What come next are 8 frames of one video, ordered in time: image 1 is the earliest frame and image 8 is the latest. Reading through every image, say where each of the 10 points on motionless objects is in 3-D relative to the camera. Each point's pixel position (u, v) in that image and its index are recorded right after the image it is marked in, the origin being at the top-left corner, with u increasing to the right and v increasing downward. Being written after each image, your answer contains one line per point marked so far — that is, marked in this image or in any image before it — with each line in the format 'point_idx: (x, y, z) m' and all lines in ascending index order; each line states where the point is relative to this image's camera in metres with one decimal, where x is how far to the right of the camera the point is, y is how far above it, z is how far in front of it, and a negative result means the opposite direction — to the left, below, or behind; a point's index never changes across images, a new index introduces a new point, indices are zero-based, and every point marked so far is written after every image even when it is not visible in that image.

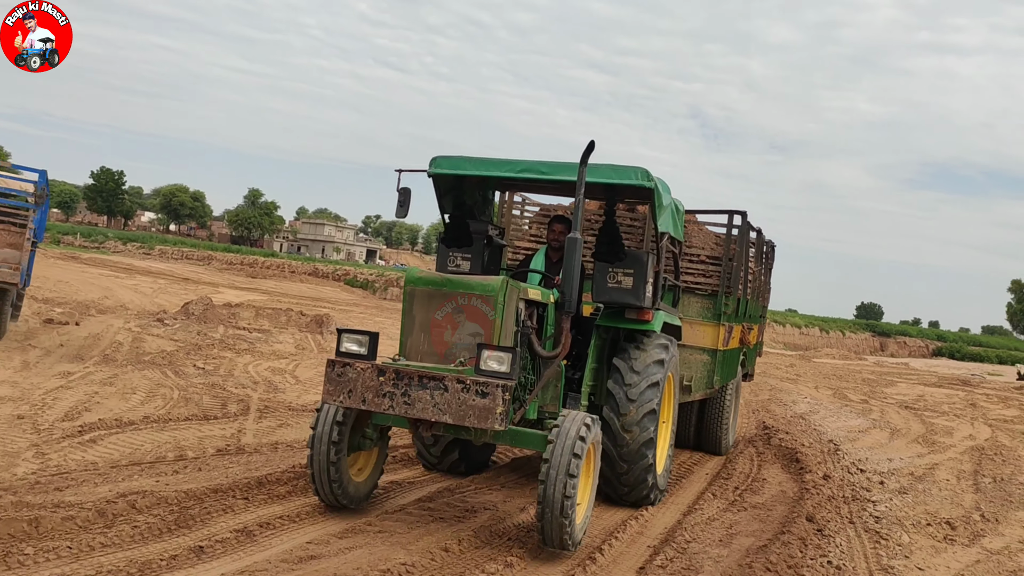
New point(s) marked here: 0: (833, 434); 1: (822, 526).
0: (+4.3, -2.0, +9.7) m
1: (+2.0, -1.5, +4.7) m
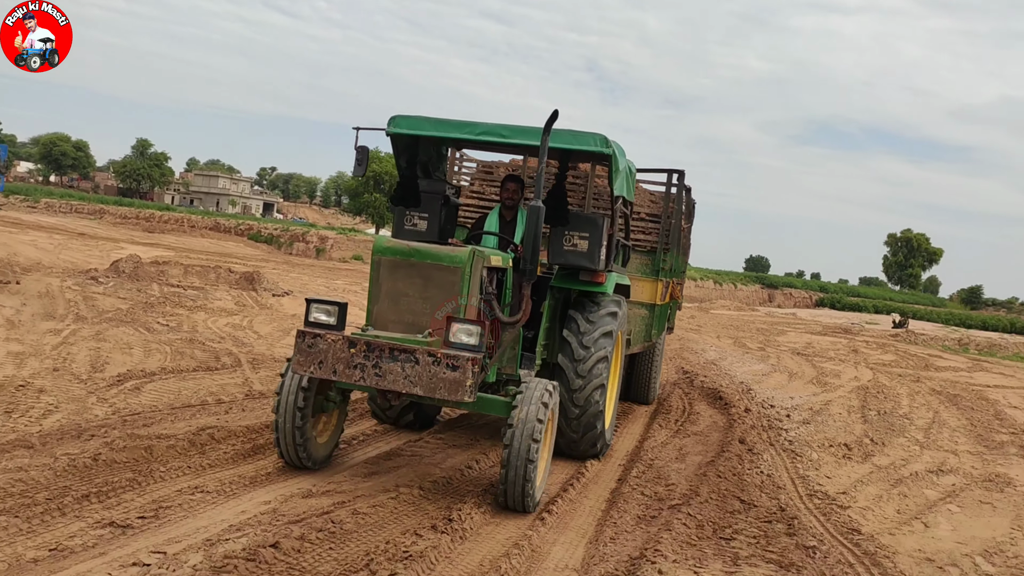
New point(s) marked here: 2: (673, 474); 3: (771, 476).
0: (+3.5, -1.3, +11.0) m
1: (+1.9, -1.2, +5.6) m
2: (+1.0, -1.2, +4.6) m
3: (+1.8, -1.2, +4.8) m
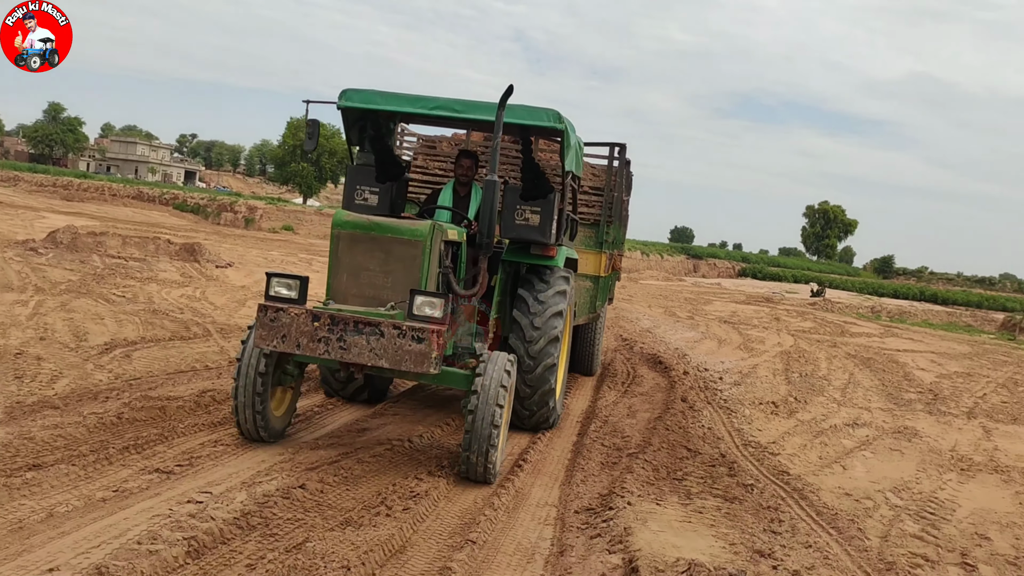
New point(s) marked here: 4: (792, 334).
0: (+2.6, -0.9, +11.7) m
1: (+1.6, -1.0, +6.2) m
2: (+0.8, -1.0, +5.2) m
3: (+1.5, -1.0, +5.4) m
4: (+5.7, -0.9, +14.9) m
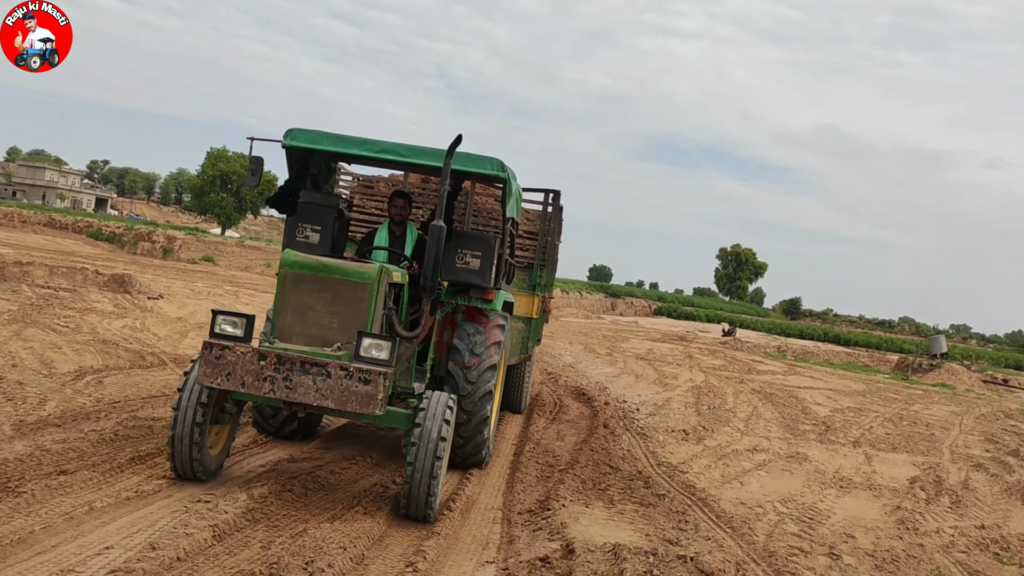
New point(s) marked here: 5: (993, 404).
0: (+1.5, -1.5, +12.5) m
1: (+1.0, -1.3, +6.9) m
2: (+0.4, -1.3, +5.8) m
3: (+1.0, -1.3, +6.1) m
4: (+4.2, -1.8, +16.0) m
5: (+12.3, -3.0, +18.9) m
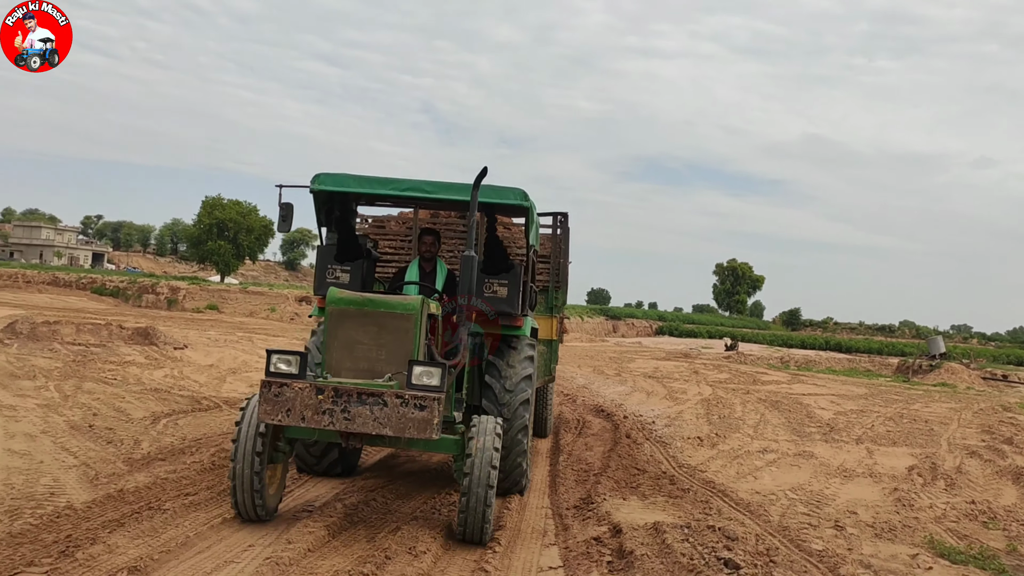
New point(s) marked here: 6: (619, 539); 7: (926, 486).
0: (+1.8, -1.9, +13.1) m
1: (+1.3, -1.6, +7.5) m
2: (+0.7, -1.5, +6.4) m
3: (+1.3, -1.5, +6.7) m
4: (+4.5, -2.2, +16.6) m
5: (+12.7, -2.9, +19.4) m
6: (+0.5, -1.2, +3.7) m
7: (+3.5, -1.7, +6.3) m
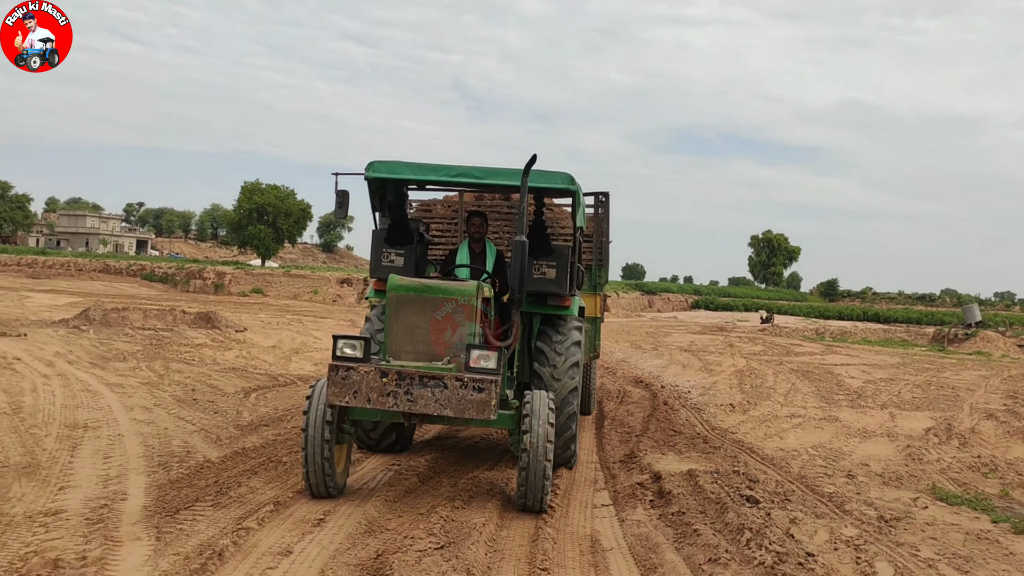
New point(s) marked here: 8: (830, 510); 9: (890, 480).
0: (+2.5, -1.5, +13.8) m
1: (+1.8, -1.3, +8.2) m
2: (+1.1, -1.3, +7.1) m
3: (+1.8, -1.3, +7.4) m
4: (+5.4, -1.6, +17.1) m
5: (+13.7, -2.1, +19.6) m
6: (+0.9, -1.2, +4.4) m
7: (+4.0, -1.5, +6.9) m
8: (+1.8, -1.2, +4.1) m
9: (+2.7, -1.4, +5.2) m
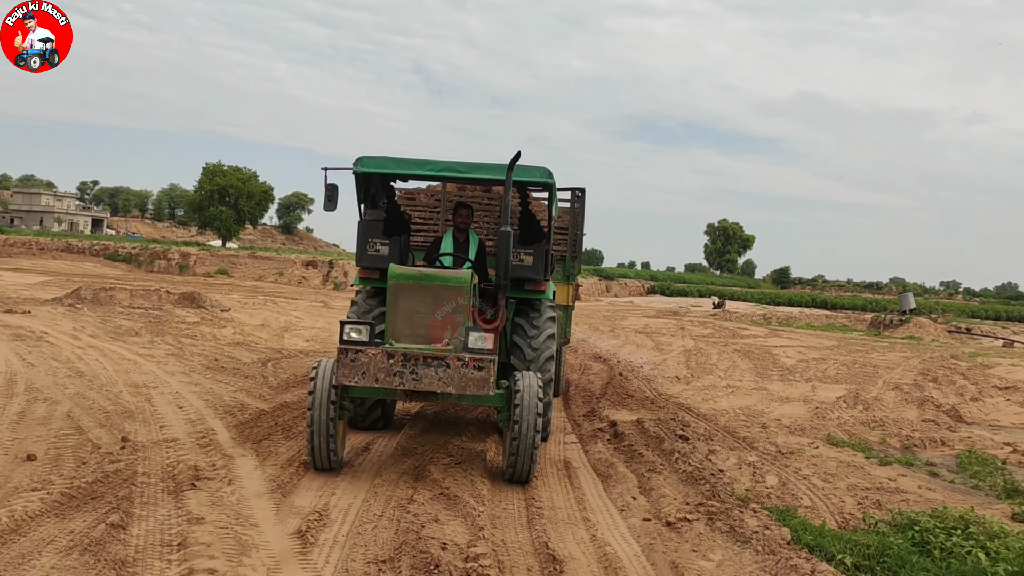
0: (+1.9, -1.2, +15.1) m
1: (+1.5, -1.2, +9.6) m
2: (+0.9, -1.2, +8.4) m
3: (+1.5, -1.2, +8.8) m
4: (+4.6, -1.3, +18.7) m
5: (+12.8, -1.8, +21.6) m
6: (+0.8, -1.1, +5.7) m
7: (+3.8, -1.4, +8.3) m
8: (+1.7, -1.2, +5.5) m
9: (+2.5, -1.3, +6.6) m
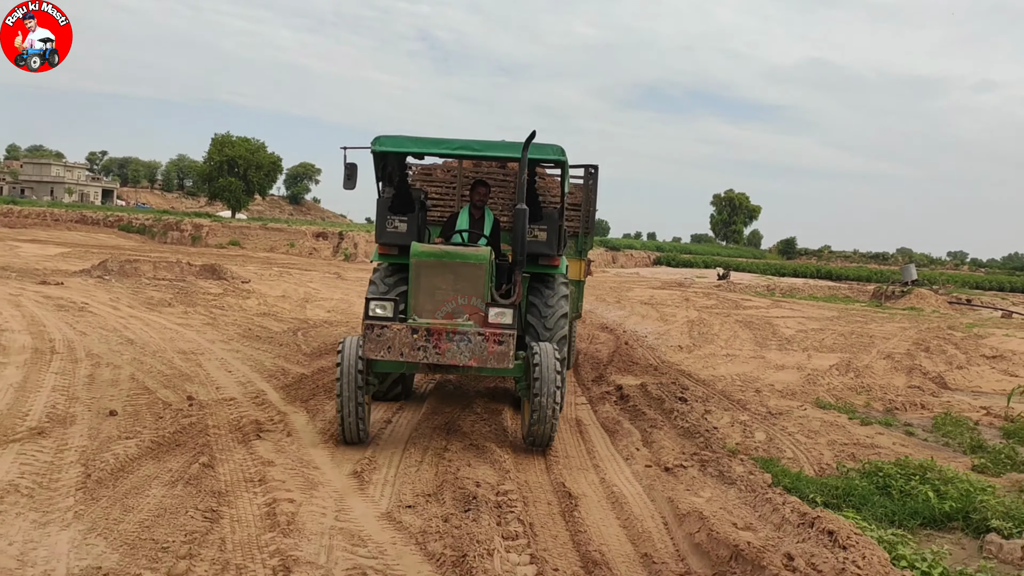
0: (+2.2, -0.7, +15.7) m
1: (+1.7, -0.8, +10.2) m
2: (+1.0, -0.8, +9.0) m
3: (+1.7, -0.9, +9.4) m
4: (+4.9, -0.6, +19.2) m
5: (+13.1, -1.0, +22.1) m
6: (+0.9, -0.9, +6.3) m
7: (+3.9, -1.1, +8.9) m
8: (+1.9, -1.0, +6.1) m
9: (+2.7, -1.0, +7.1) m
